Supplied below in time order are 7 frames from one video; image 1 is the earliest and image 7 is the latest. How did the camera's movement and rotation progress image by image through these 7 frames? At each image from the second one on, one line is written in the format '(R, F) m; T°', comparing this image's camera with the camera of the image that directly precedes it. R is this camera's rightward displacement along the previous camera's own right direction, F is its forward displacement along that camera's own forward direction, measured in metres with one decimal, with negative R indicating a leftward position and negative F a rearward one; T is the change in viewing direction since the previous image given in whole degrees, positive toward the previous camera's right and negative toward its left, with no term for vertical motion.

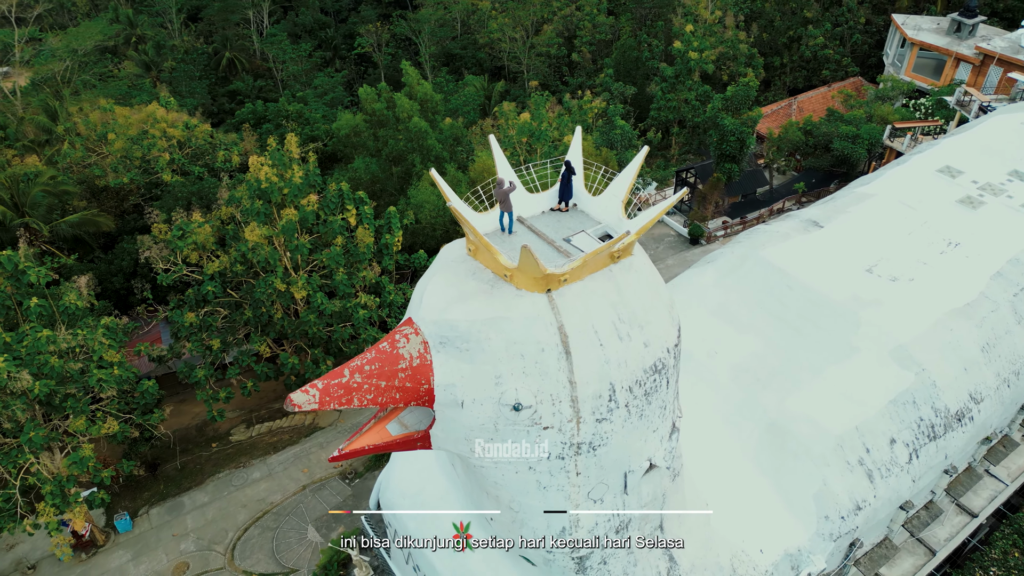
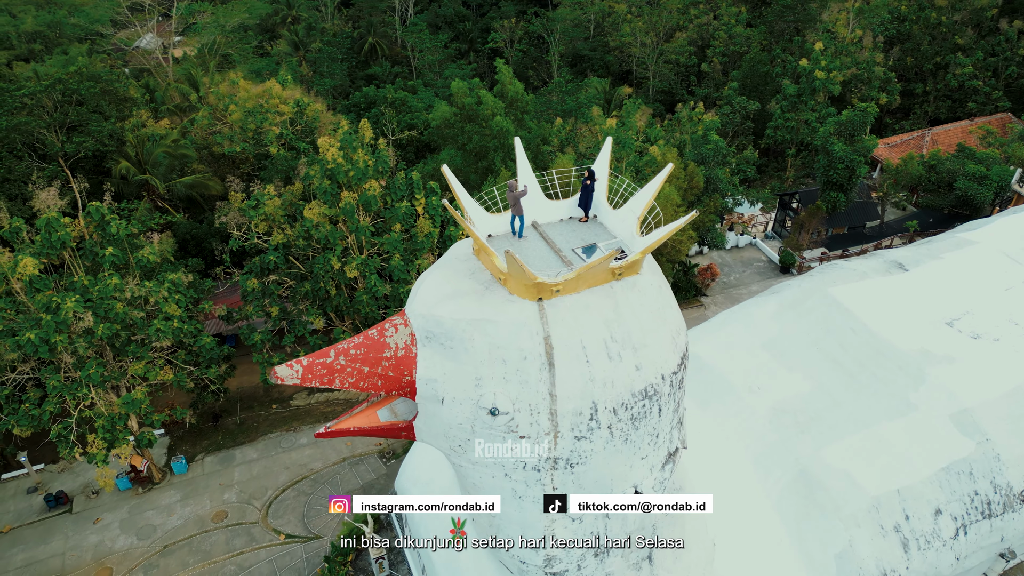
(+1.6, +0.2) m; -9°
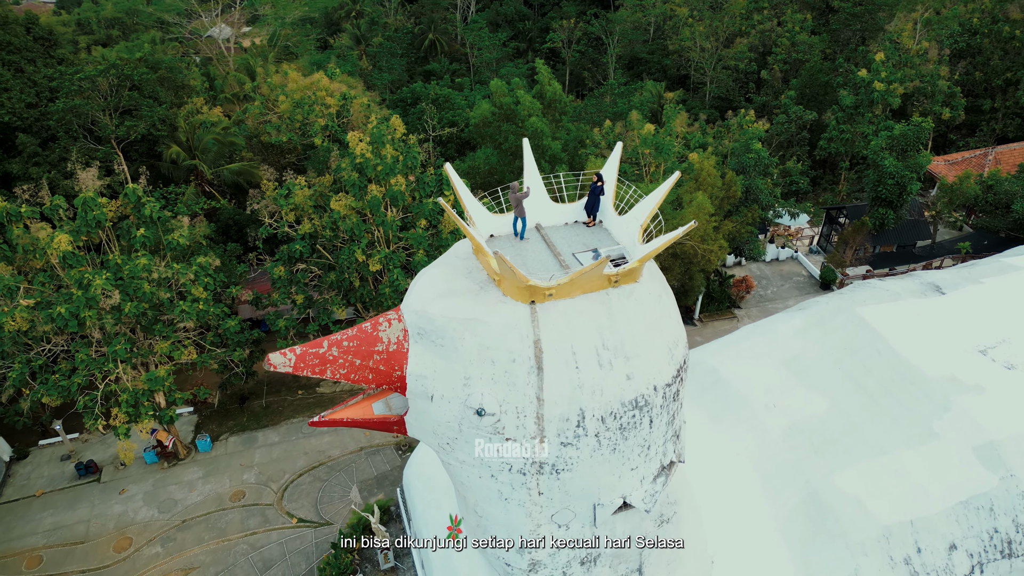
(+0.7, +0.1) m; -4°
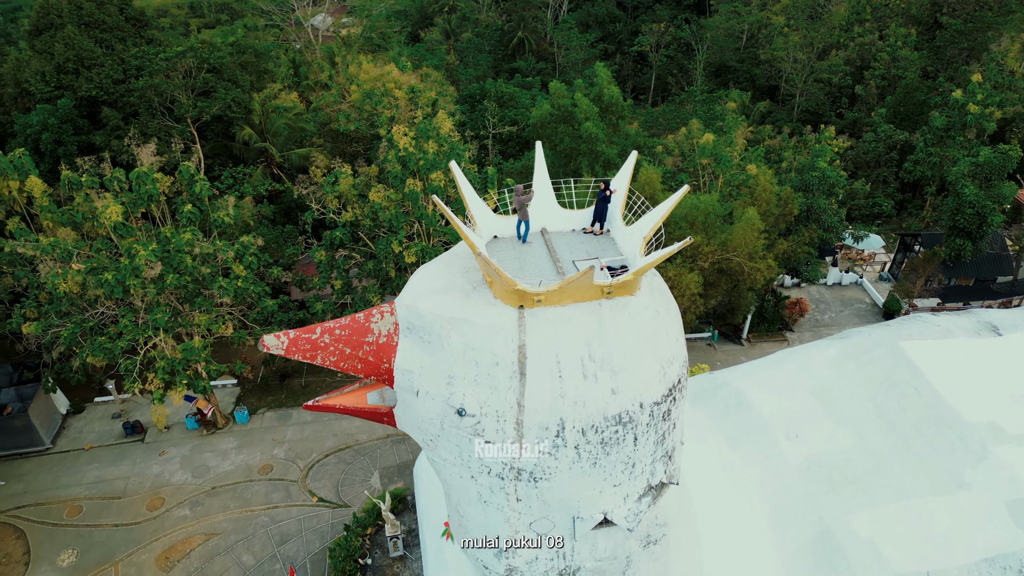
(+1.1, +0.1) m; -6°
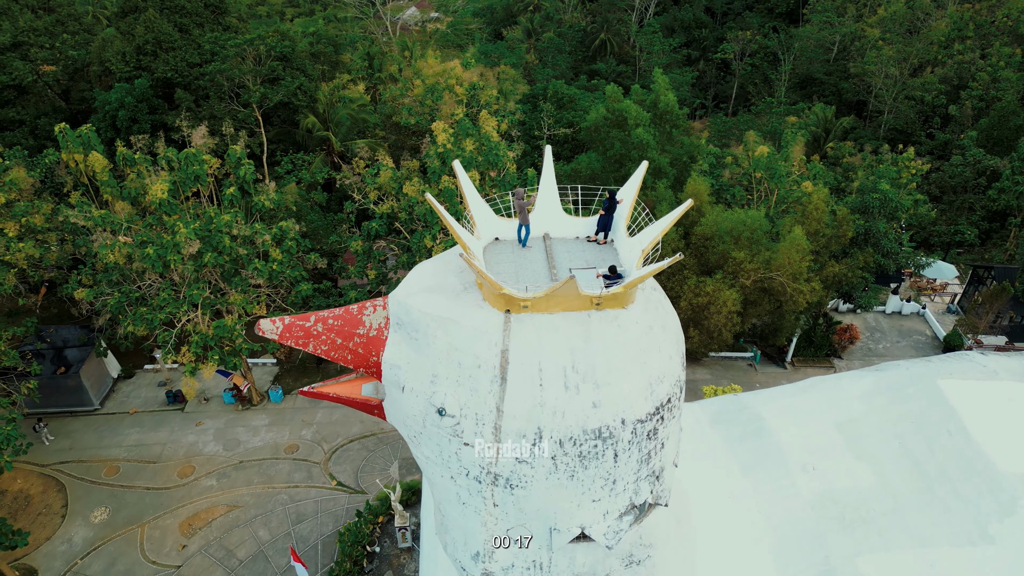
(+1.0, +0.1) m; -6°
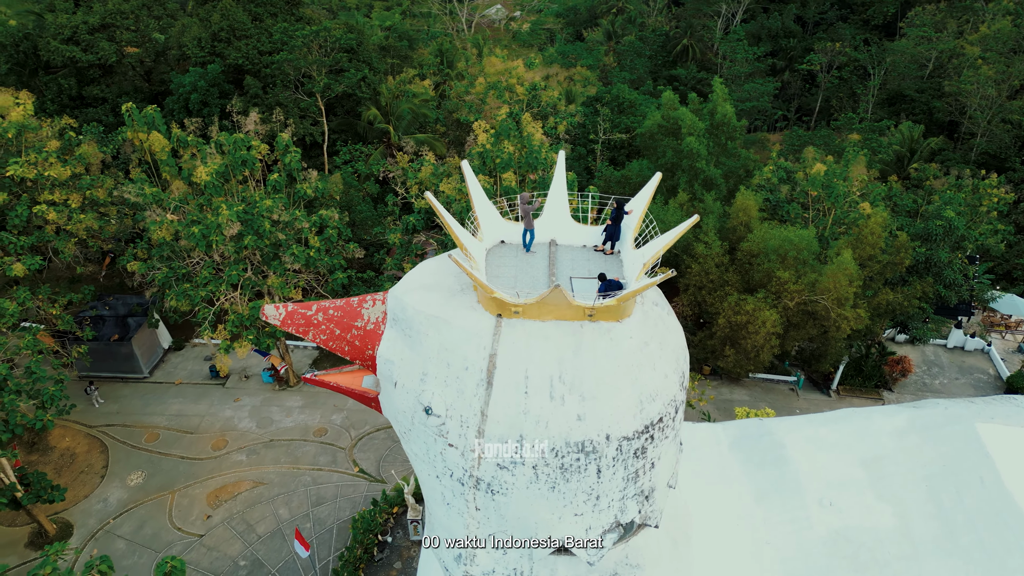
(+0.9, +0.1) m; -5°
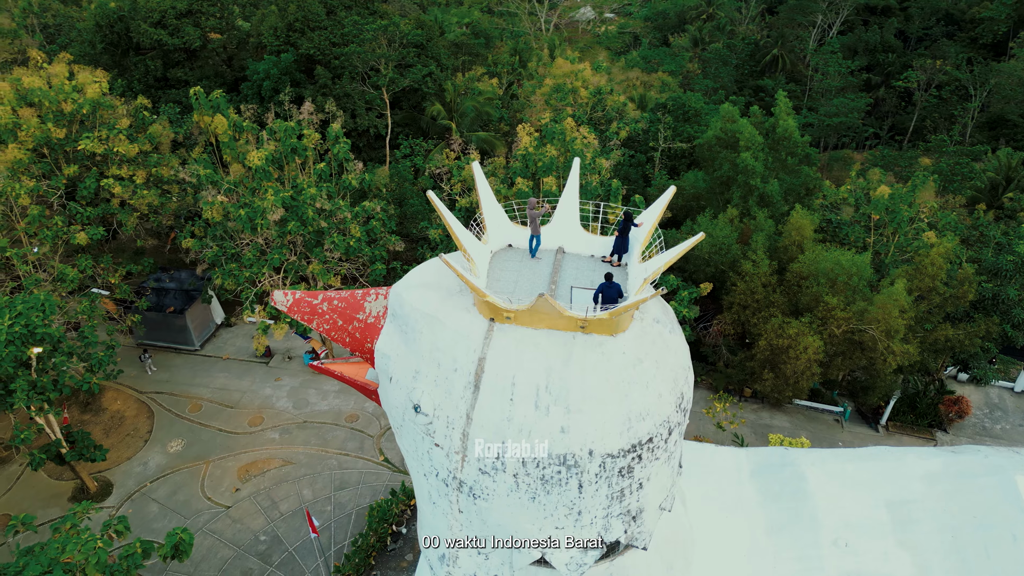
(+1.0, +0.1) m; -6°
